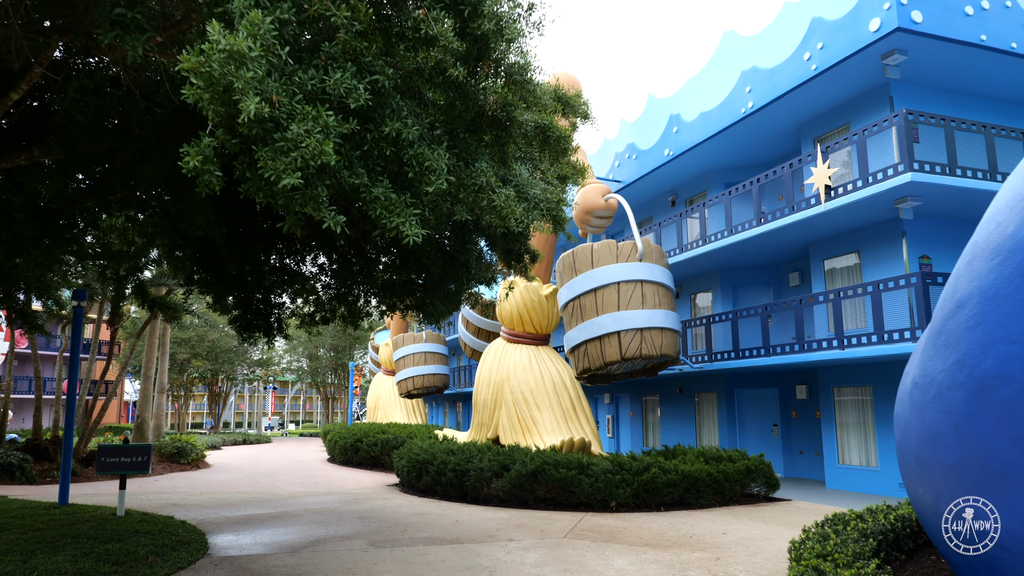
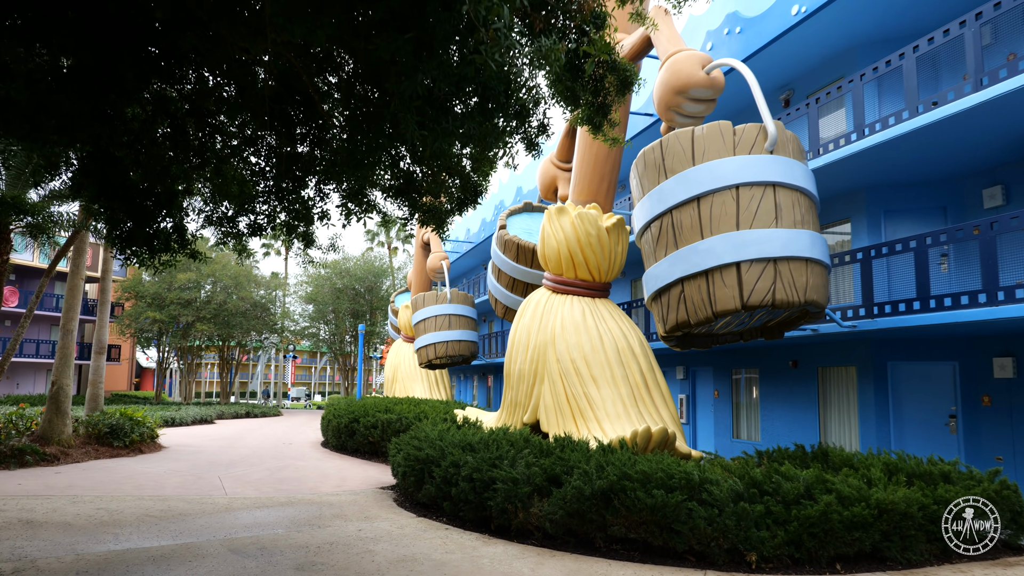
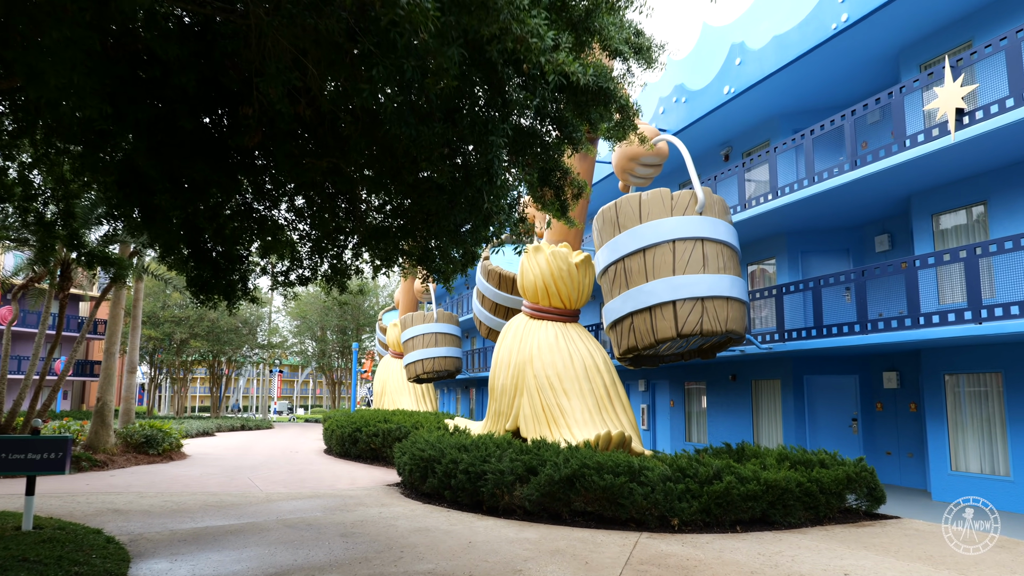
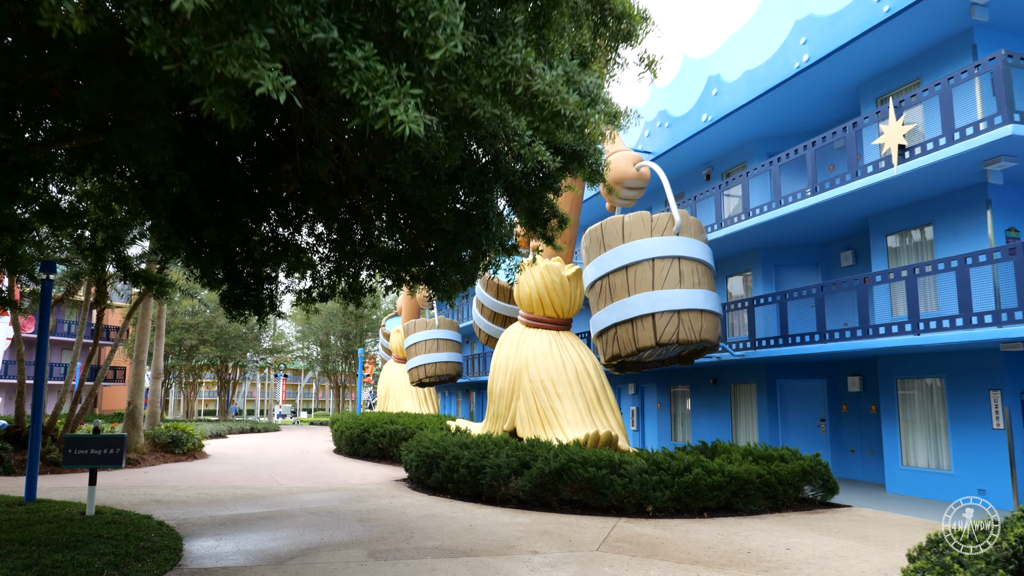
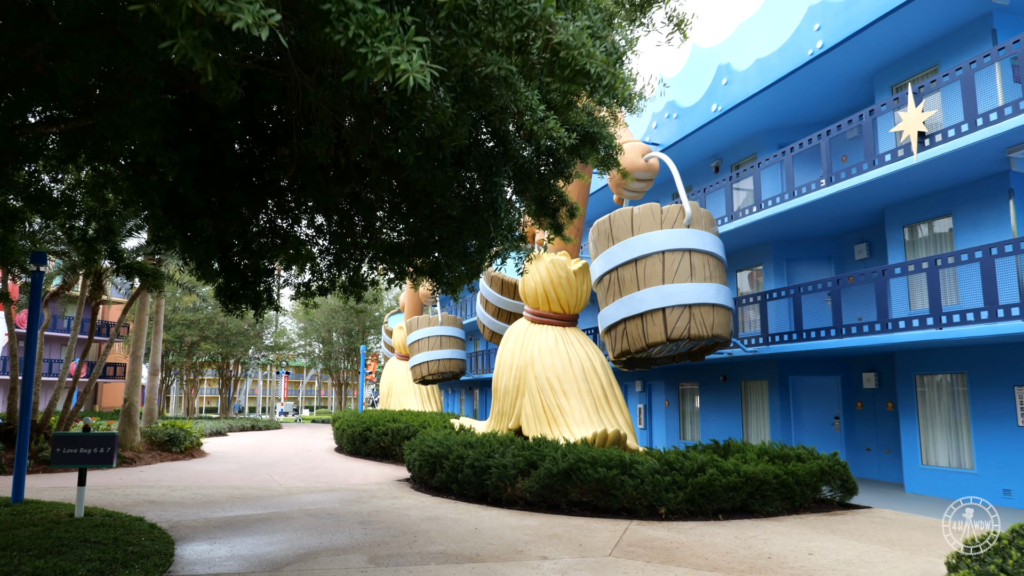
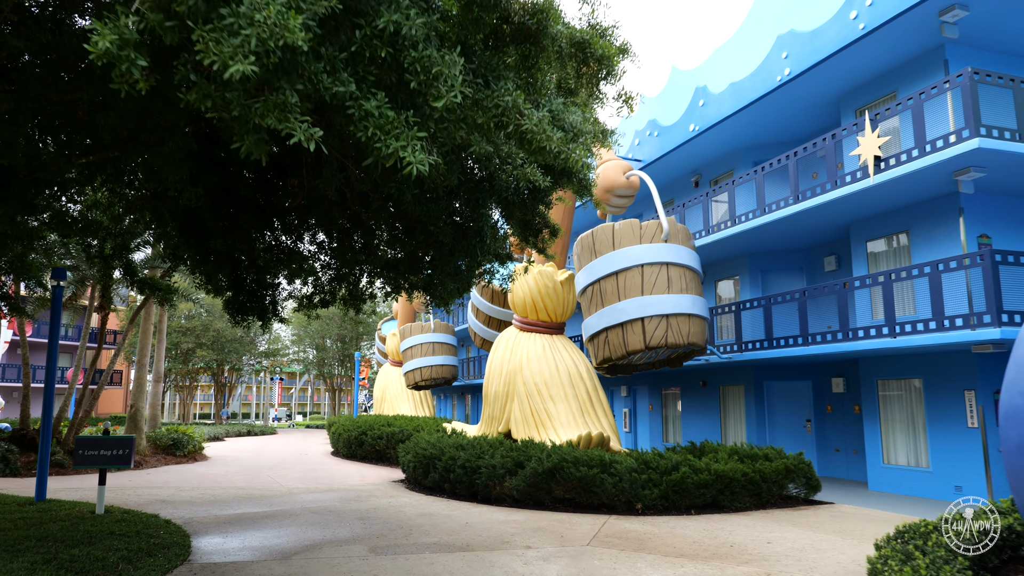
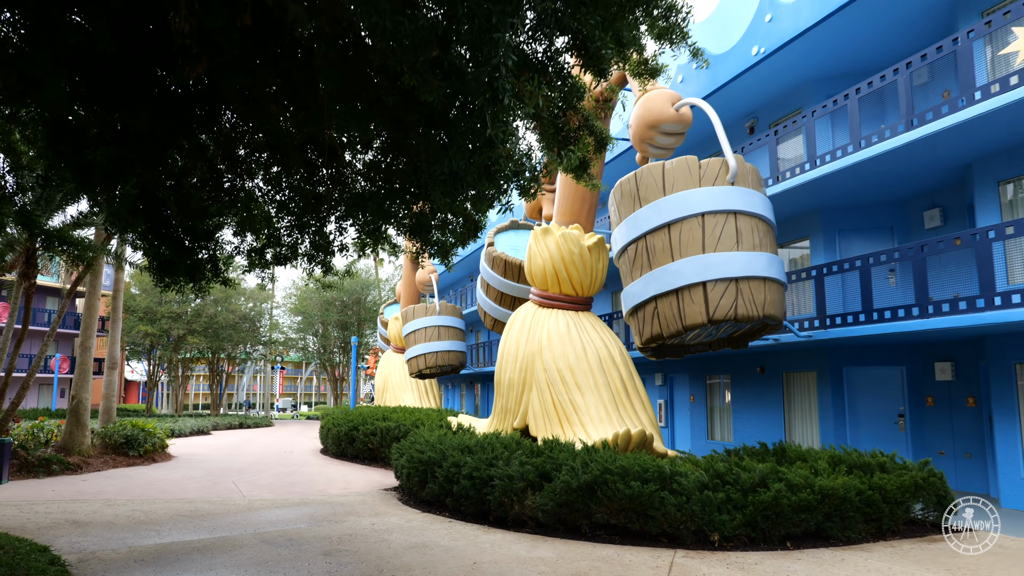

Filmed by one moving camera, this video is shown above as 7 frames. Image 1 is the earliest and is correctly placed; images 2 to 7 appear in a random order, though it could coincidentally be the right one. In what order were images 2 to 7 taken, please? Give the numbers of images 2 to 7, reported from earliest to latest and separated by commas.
6, 4, 5, 3, 7, 2
